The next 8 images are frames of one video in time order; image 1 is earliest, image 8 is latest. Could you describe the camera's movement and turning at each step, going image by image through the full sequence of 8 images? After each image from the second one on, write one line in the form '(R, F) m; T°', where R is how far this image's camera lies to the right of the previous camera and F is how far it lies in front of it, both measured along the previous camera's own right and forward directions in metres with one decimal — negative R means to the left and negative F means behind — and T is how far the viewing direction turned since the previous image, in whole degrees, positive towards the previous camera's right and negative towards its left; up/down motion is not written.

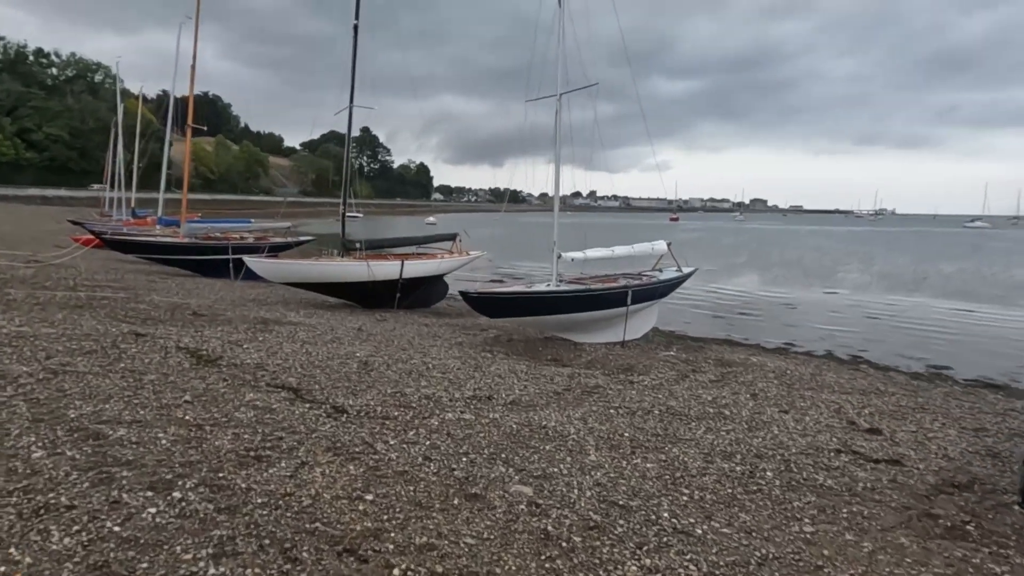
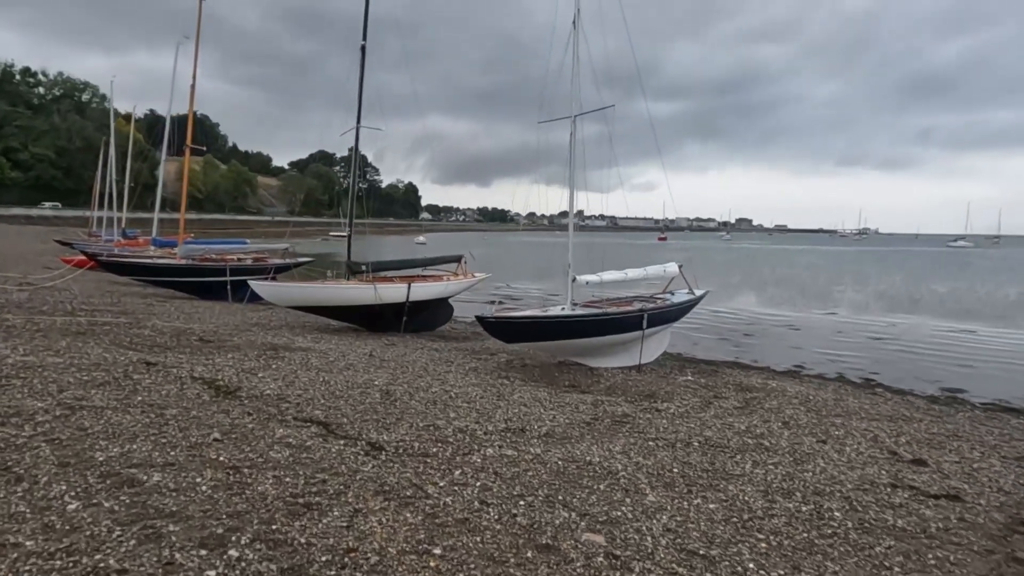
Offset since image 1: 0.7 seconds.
(-0.6, +0.3) m; +1°
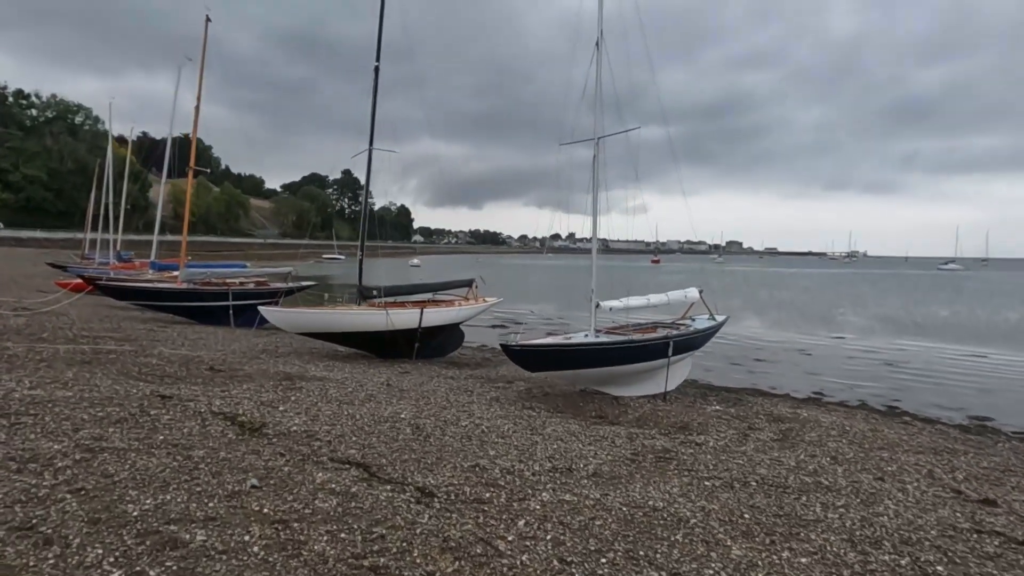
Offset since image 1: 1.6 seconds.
(-0.6, +0.5) m; +1°
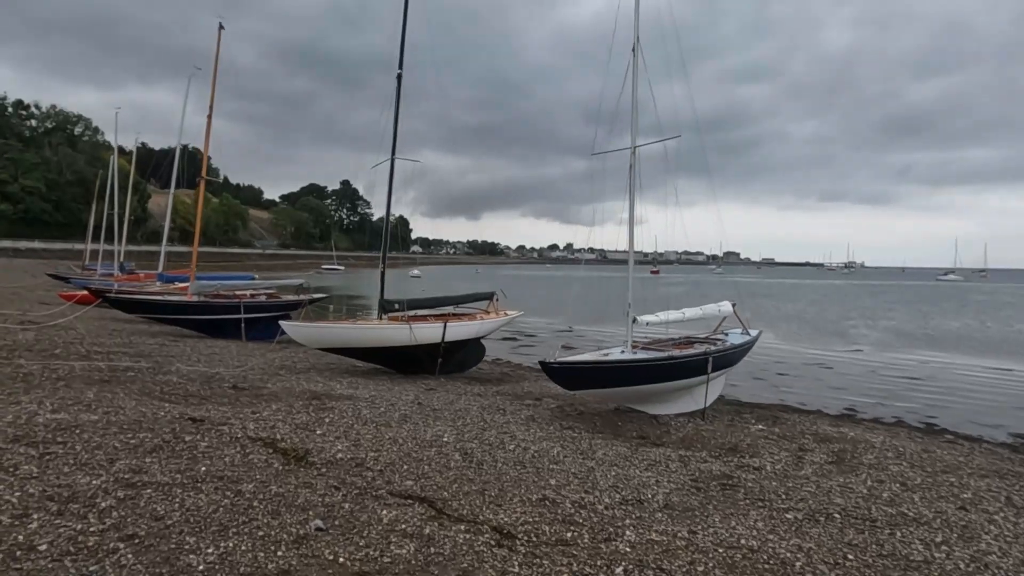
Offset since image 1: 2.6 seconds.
(-0.7, +0.5) m; 0°
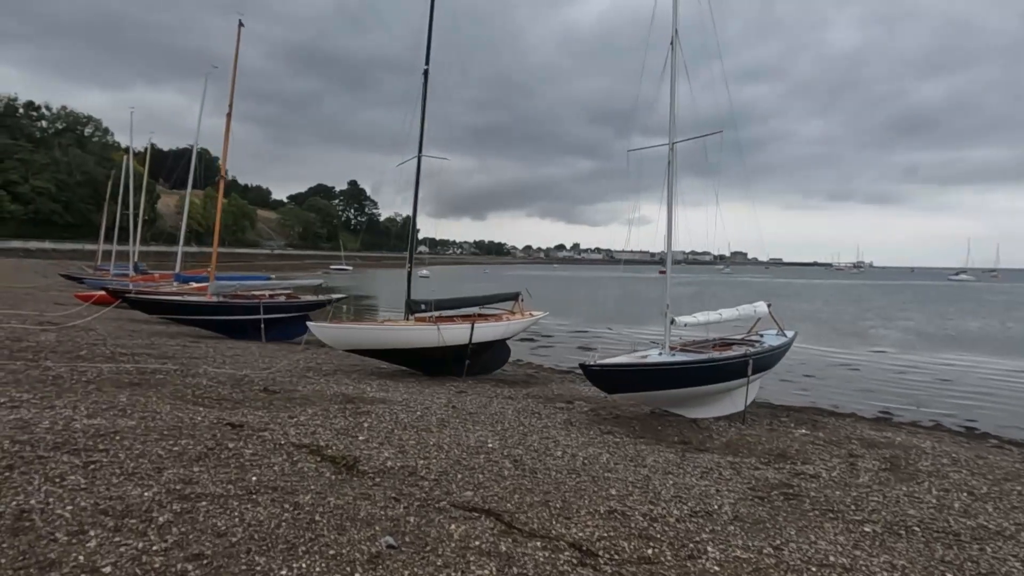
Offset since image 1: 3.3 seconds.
(-0.6, +0.3) m; -1°
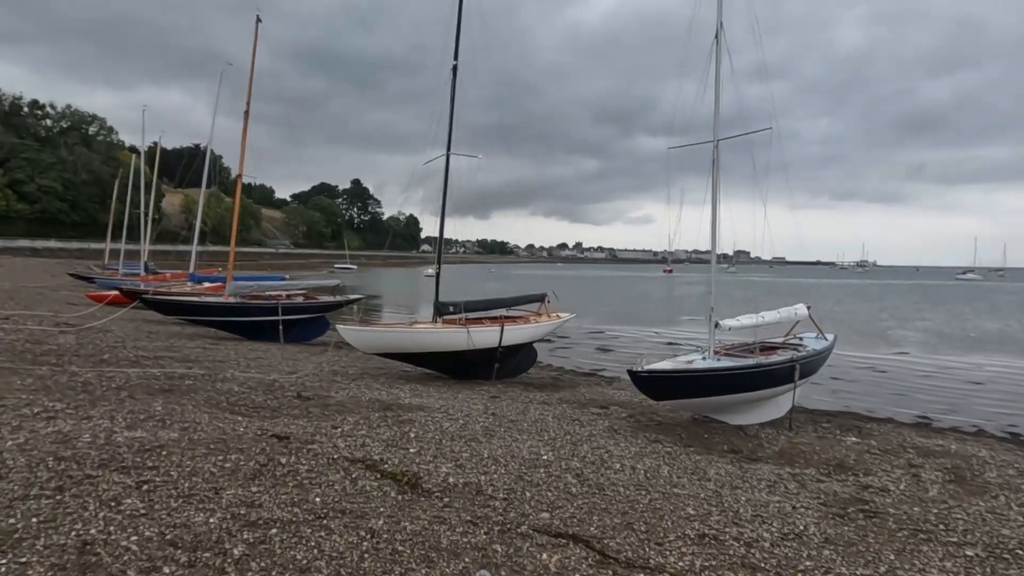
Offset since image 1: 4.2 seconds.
(-0.7, +0.4) m; 0°
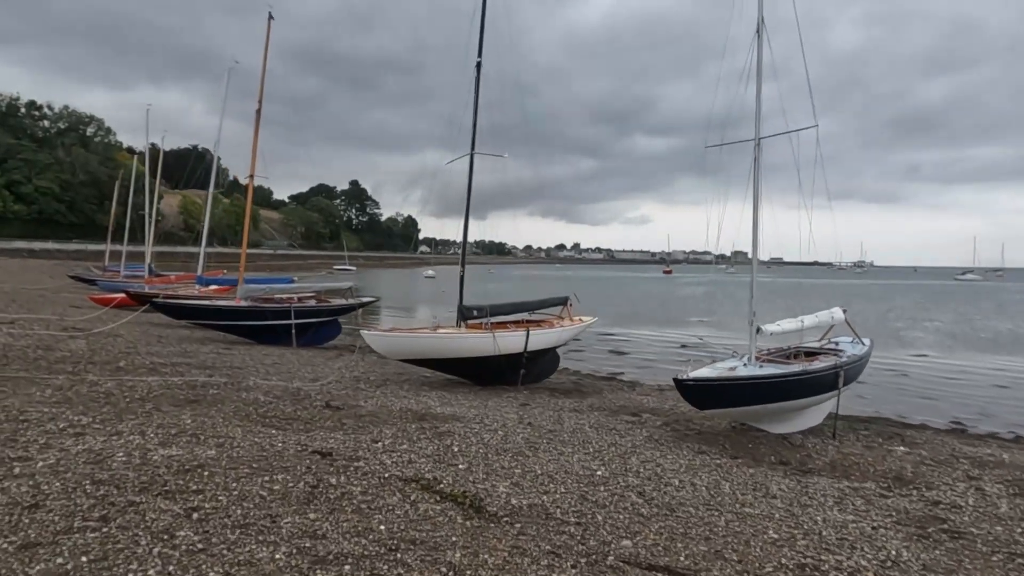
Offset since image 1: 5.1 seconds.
(-0.7, +0.5) m; 0°
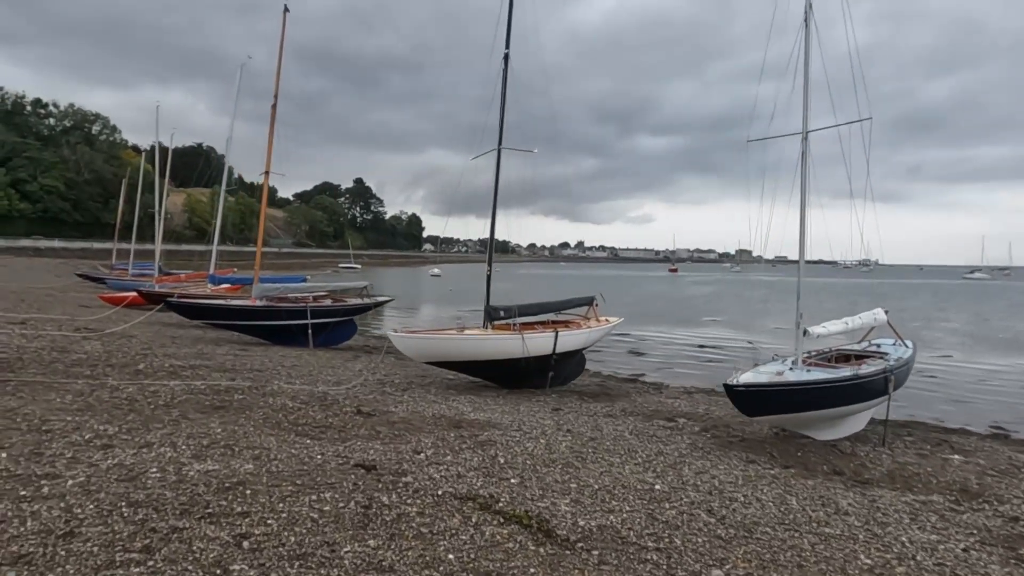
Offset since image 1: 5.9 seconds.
(-0.6, +0.5) m; 0°
